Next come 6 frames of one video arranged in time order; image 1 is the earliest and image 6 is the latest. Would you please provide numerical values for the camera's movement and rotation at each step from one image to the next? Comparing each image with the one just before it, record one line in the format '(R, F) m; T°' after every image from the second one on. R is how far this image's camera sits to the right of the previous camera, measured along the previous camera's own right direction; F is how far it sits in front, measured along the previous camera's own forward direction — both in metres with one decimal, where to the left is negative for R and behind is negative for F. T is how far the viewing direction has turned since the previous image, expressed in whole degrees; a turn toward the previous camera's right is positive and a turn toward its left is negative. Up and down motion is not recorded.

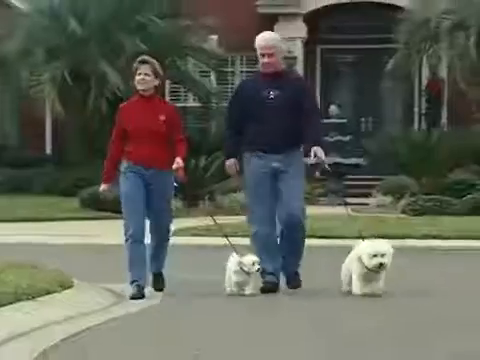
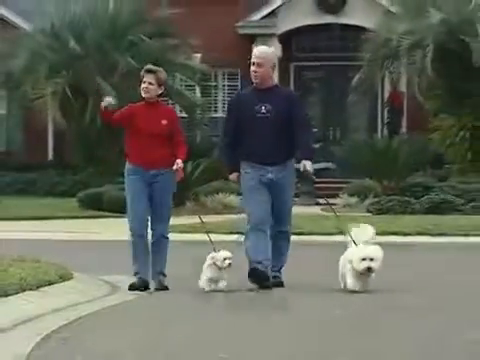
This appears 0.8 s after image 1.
(+0.2, -2.3) m; 0°
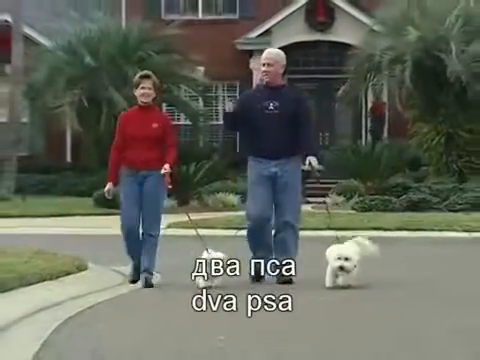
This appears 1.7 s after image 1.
(-0.2, -2.5) m; +1°
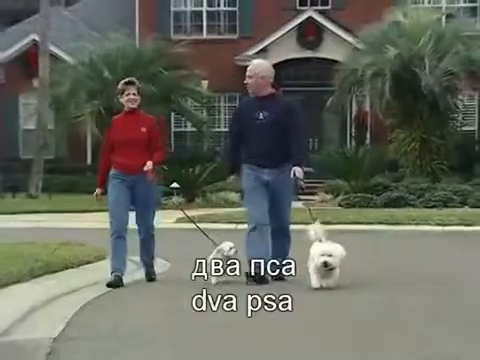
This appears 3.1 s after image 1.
(+0.1, -3.4) m; 0°
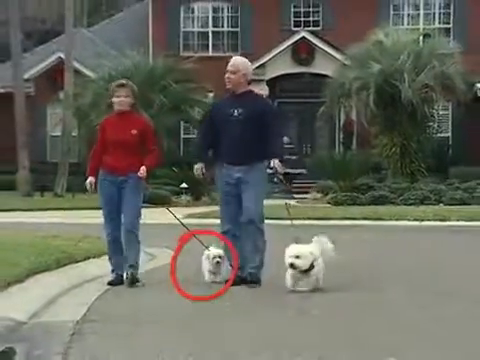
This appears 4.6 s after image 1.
(+0.2, -3.7) m; 0°
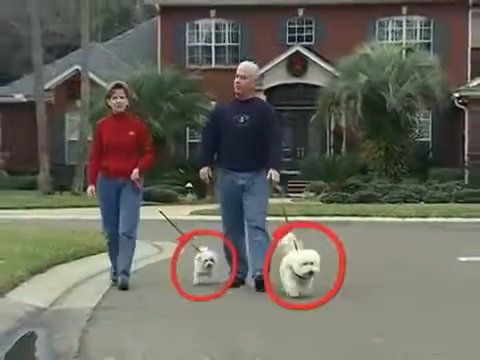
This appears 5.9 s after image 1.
(+0.4, -3.3) m; -1°
